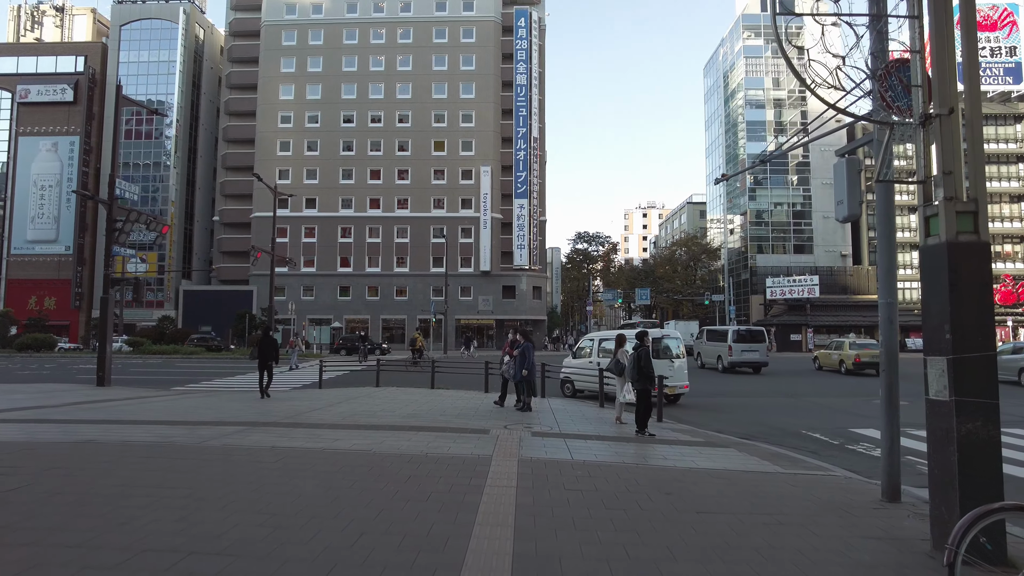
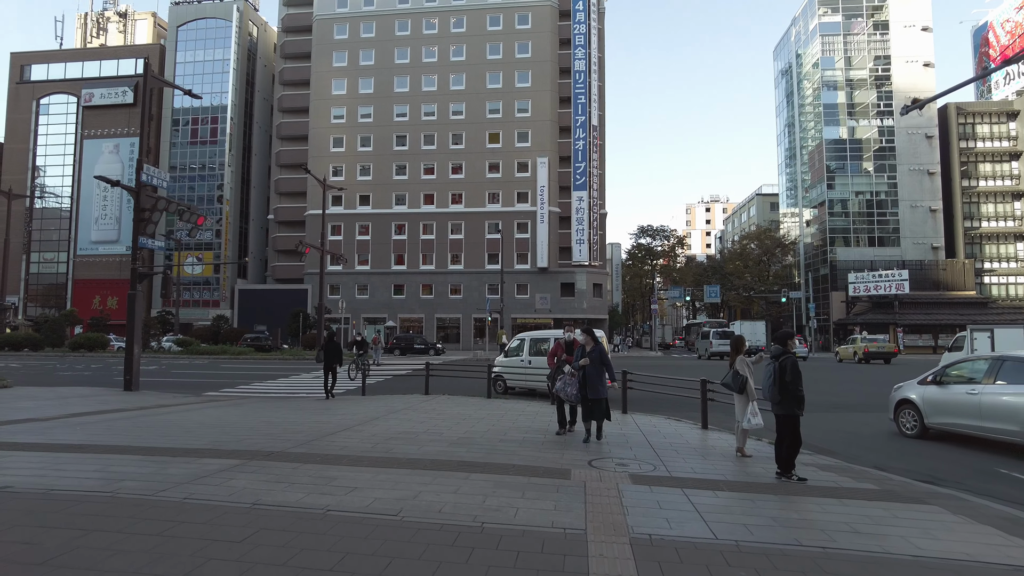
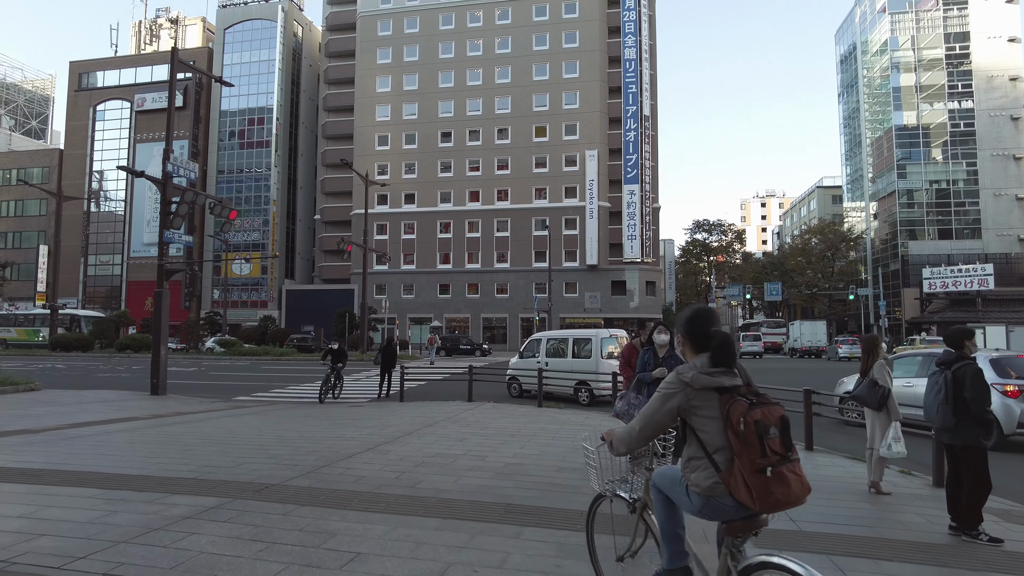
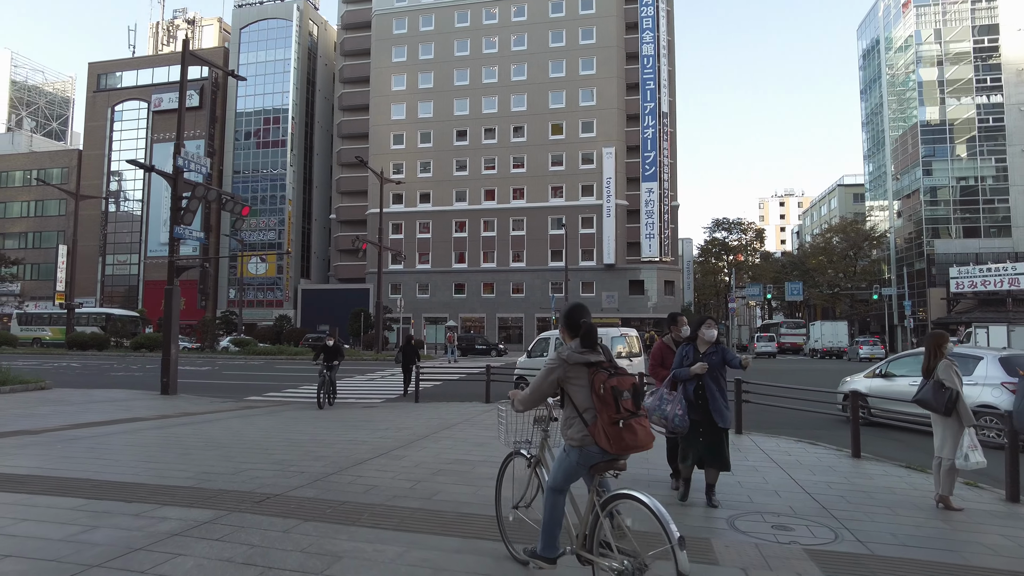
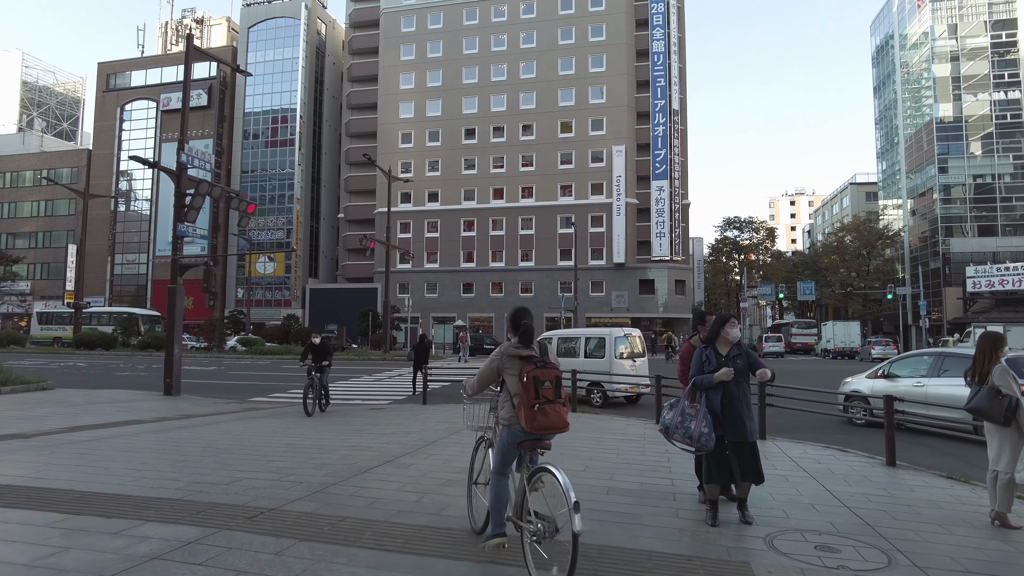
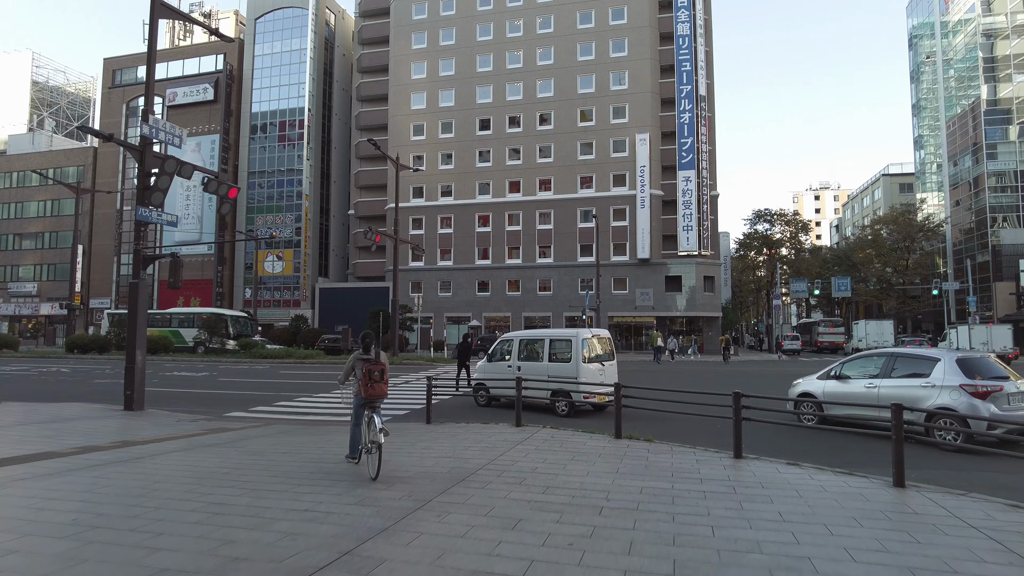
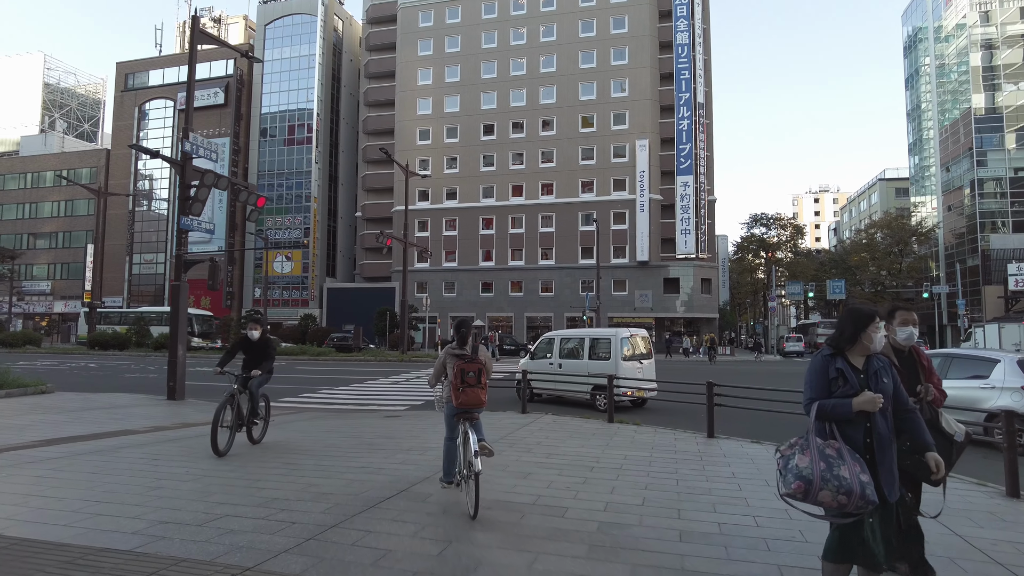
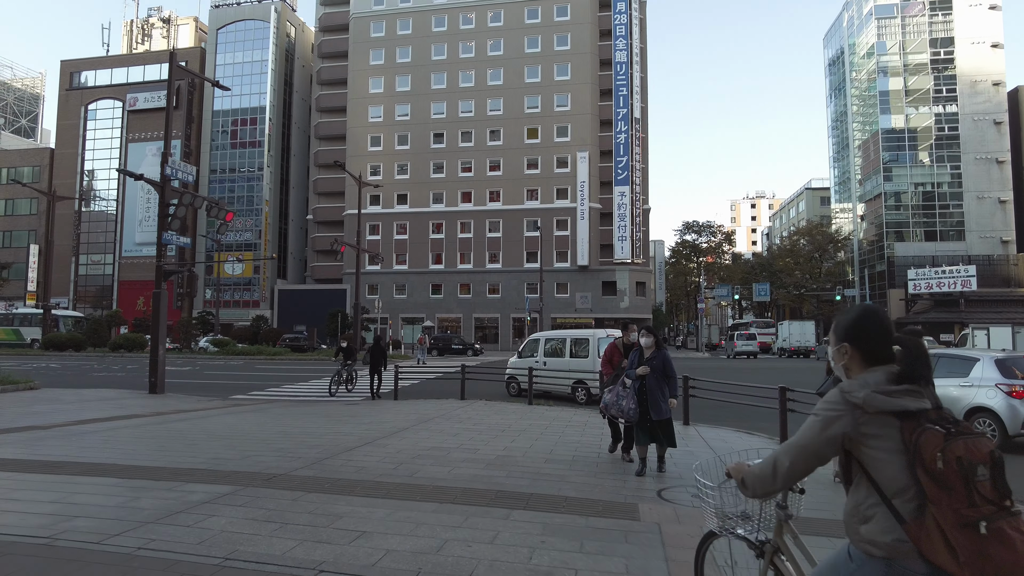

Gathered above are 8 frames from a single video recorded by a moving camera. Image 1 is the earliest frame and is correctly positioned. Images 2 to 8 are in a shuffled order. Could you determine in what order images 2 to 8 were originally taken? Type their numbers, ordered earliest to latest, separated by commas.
2, 8, 3, 4, 5, 7, 6
